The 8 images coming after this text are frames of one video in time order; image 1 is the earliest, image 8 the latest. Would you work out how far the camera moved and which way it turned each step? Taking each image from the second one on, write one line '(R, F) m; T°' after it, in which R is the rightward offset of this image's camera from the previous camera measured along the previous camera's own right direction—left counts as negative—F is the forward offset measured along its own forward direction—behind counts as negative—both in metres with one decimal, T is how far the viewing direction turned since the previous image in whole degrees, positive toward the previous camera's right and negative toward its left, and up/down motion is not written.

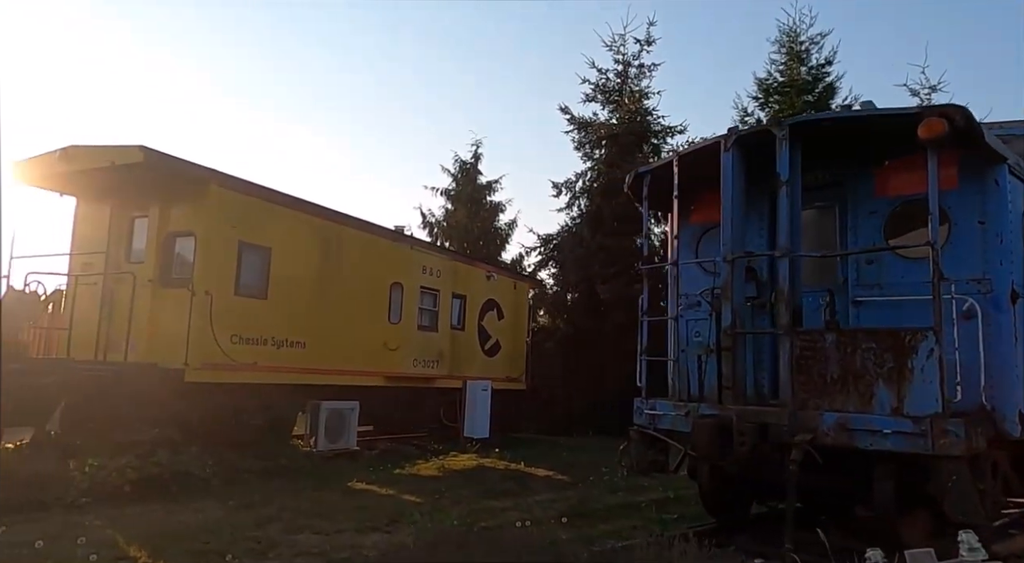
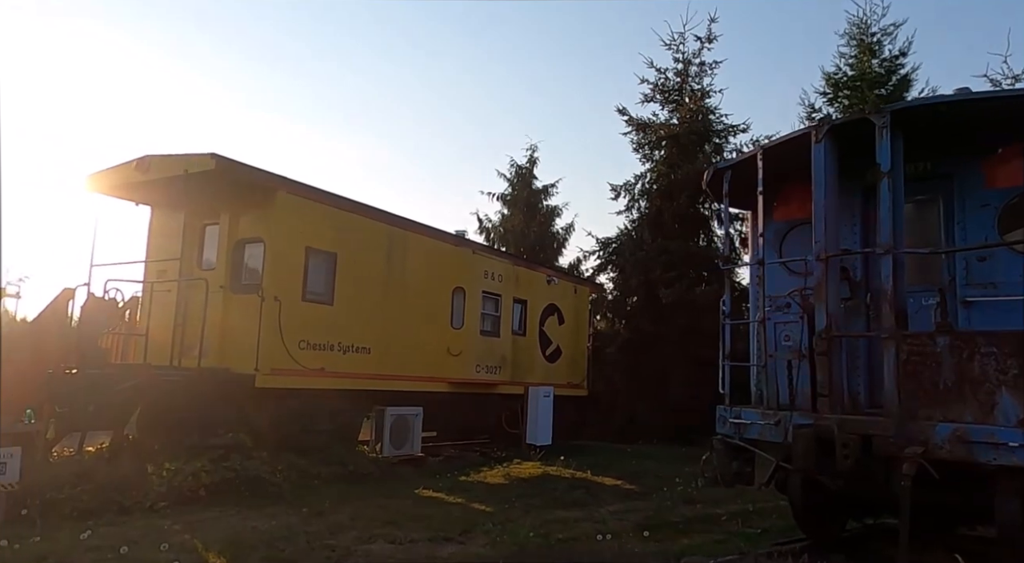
(-0.2, +0.2) m; -4°
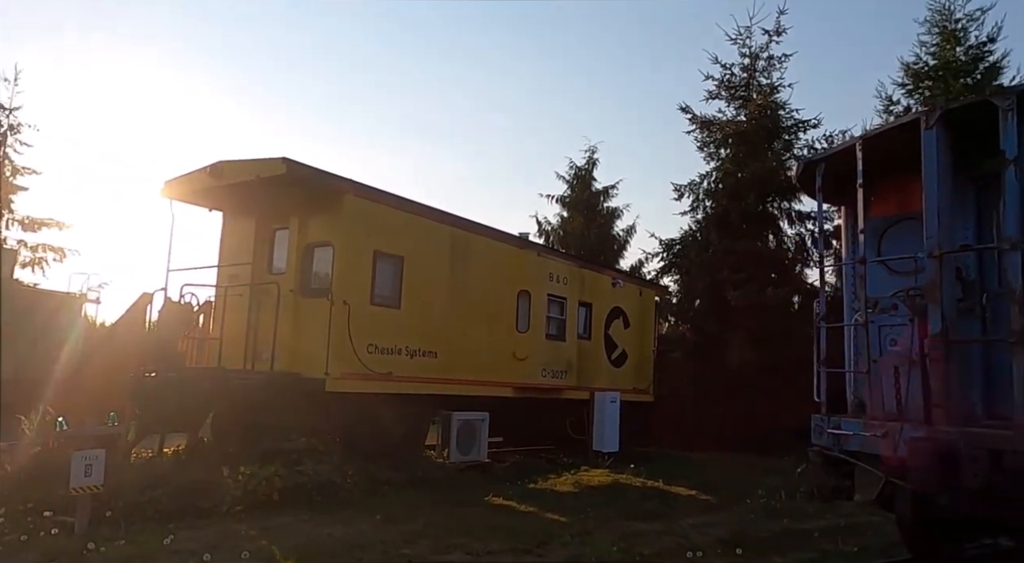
(-0.2, +0.2) m; -4°
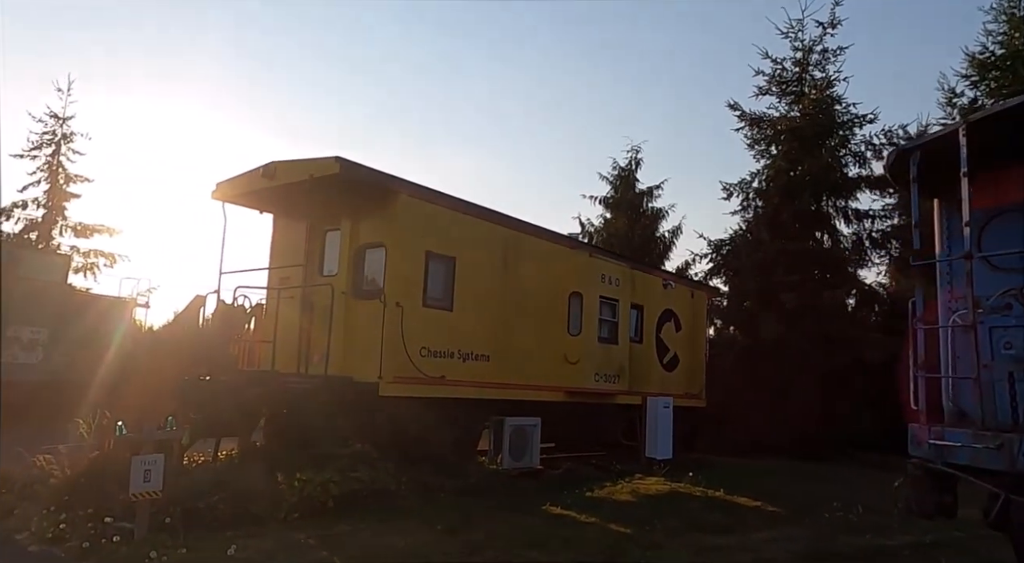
(-0.3, +0.3) m; -3°
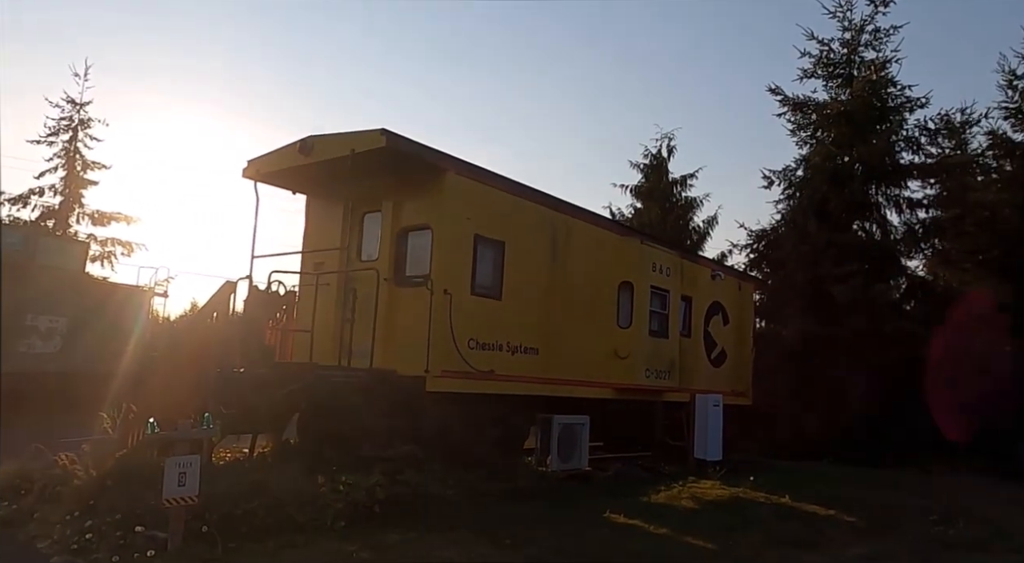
(-0.5, +0.8) m; -1°
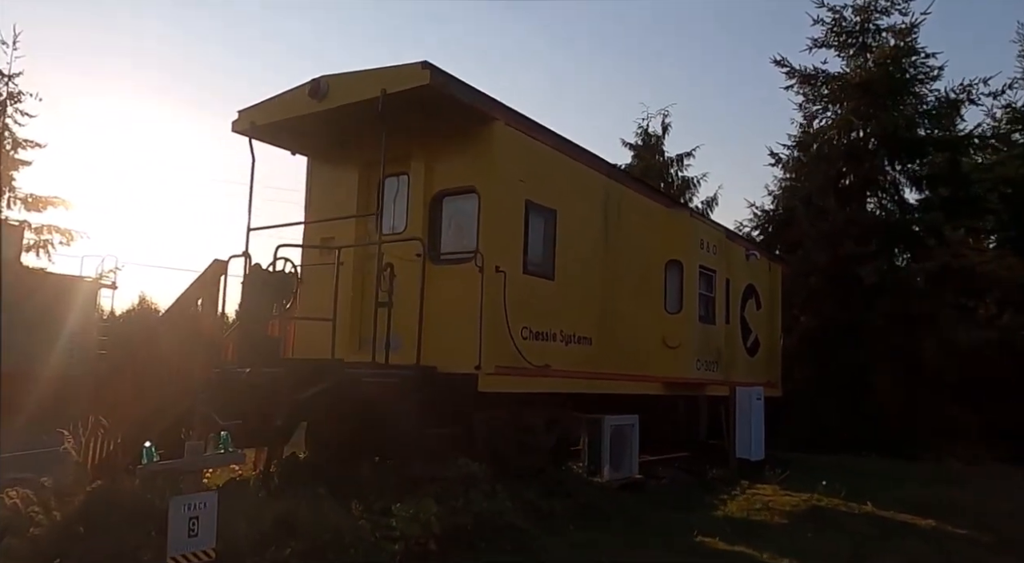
(-1.1, +1.6) m; +4°
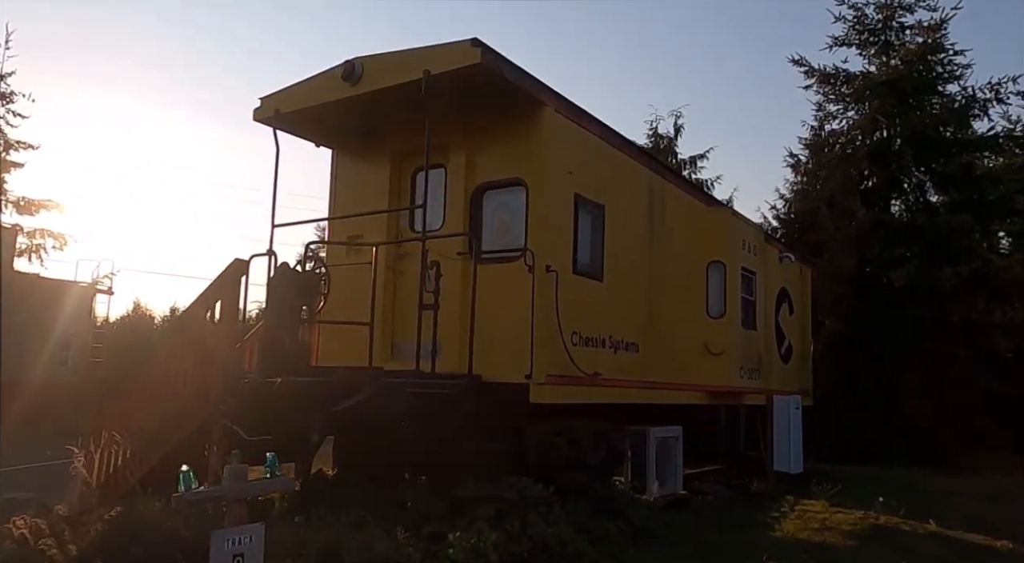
(-0.5, +0.6) m; +1°
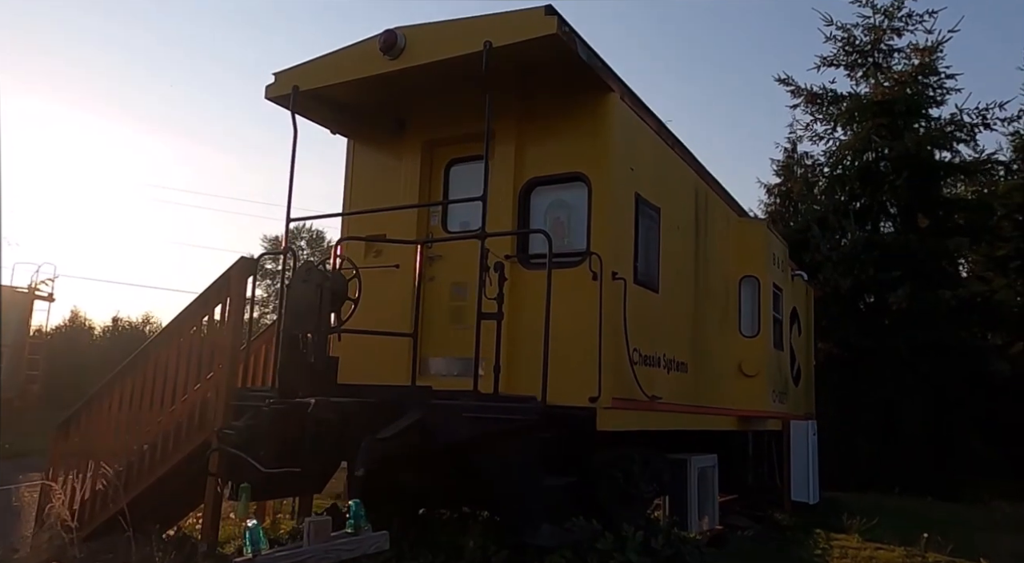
(-0.8, +0.9) m; +4°
